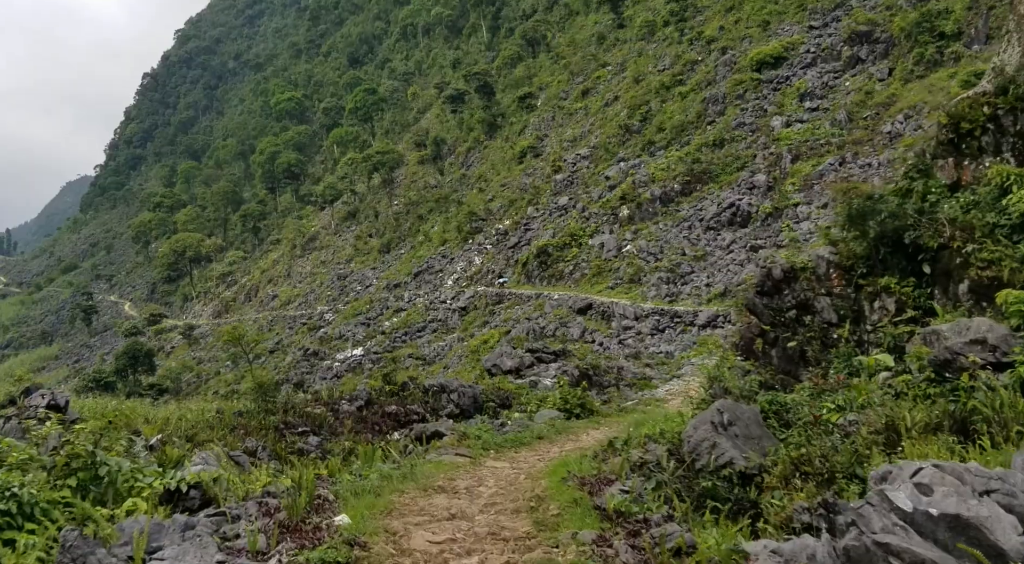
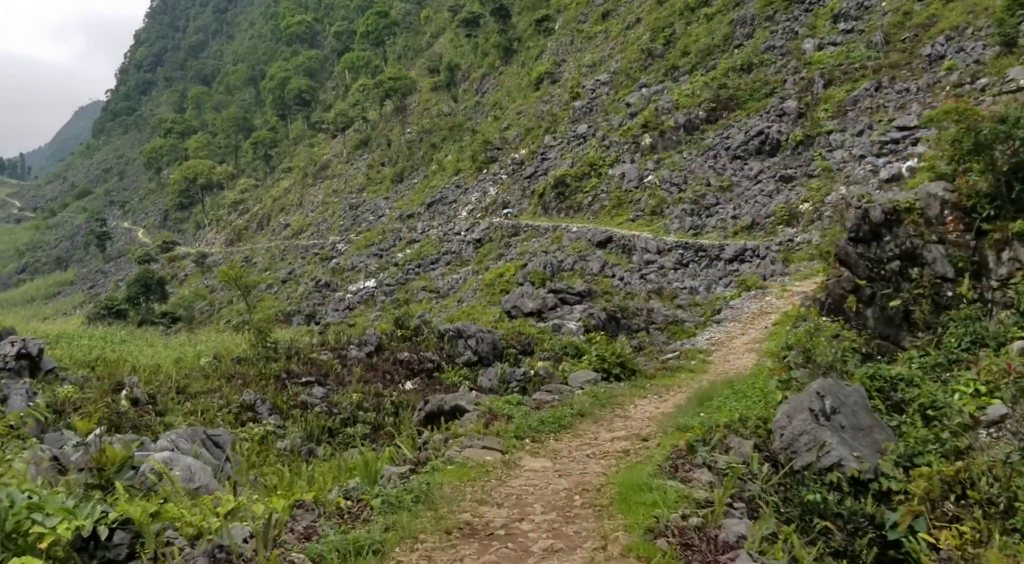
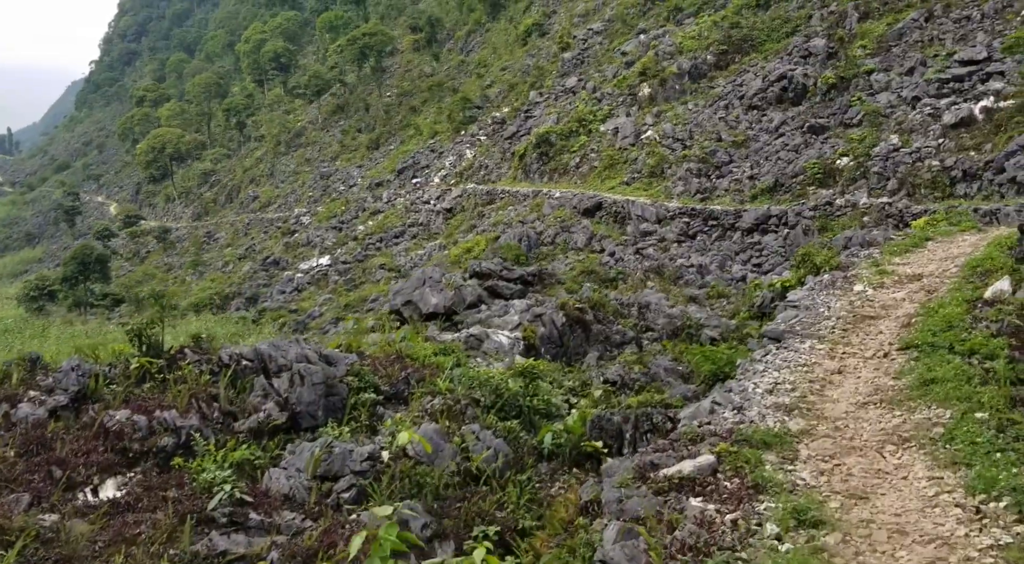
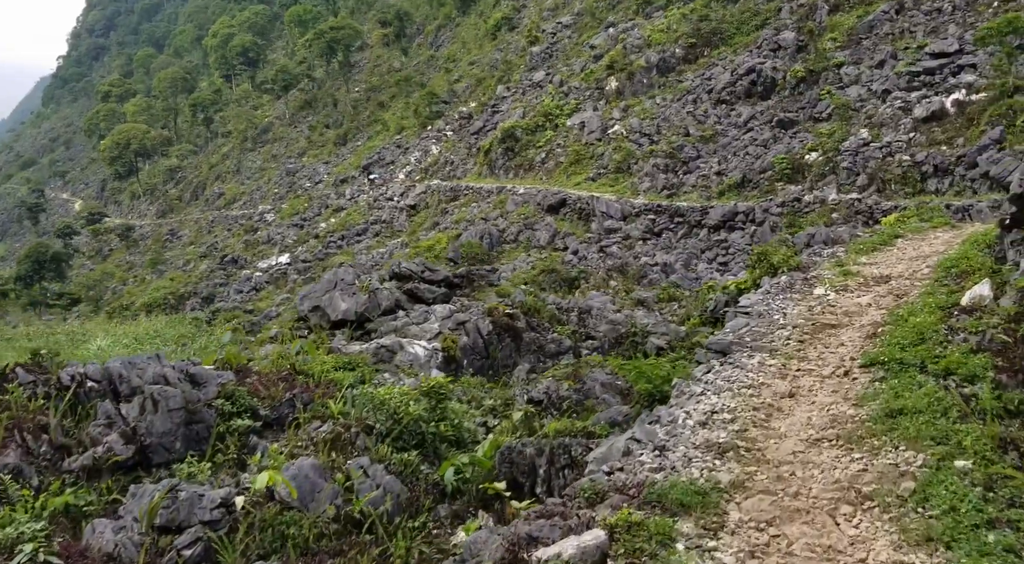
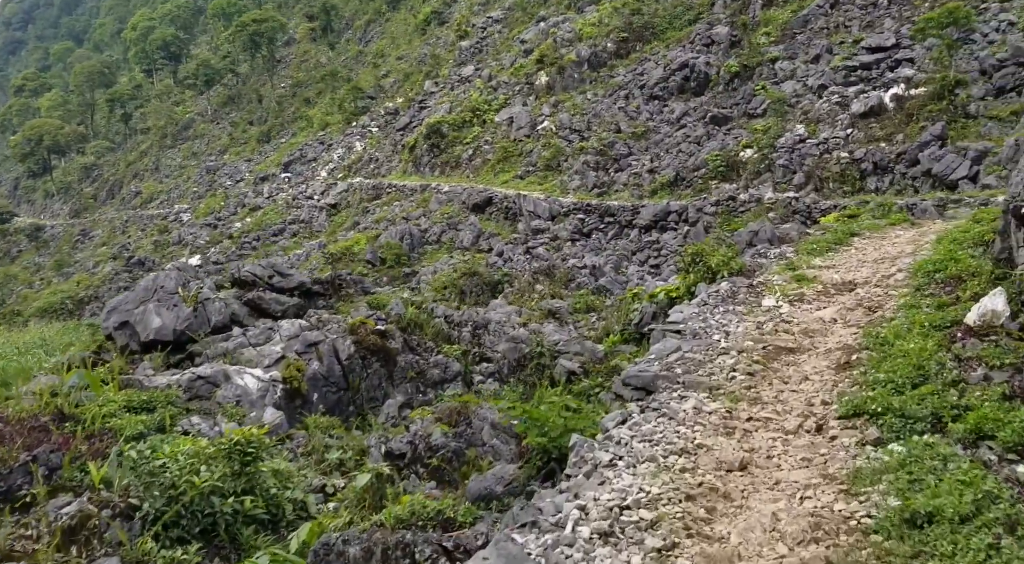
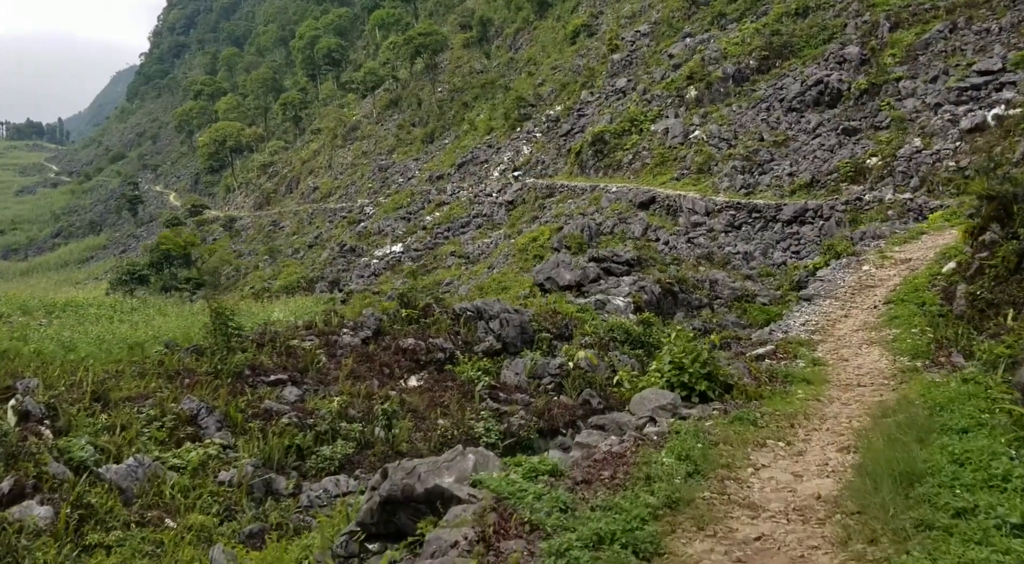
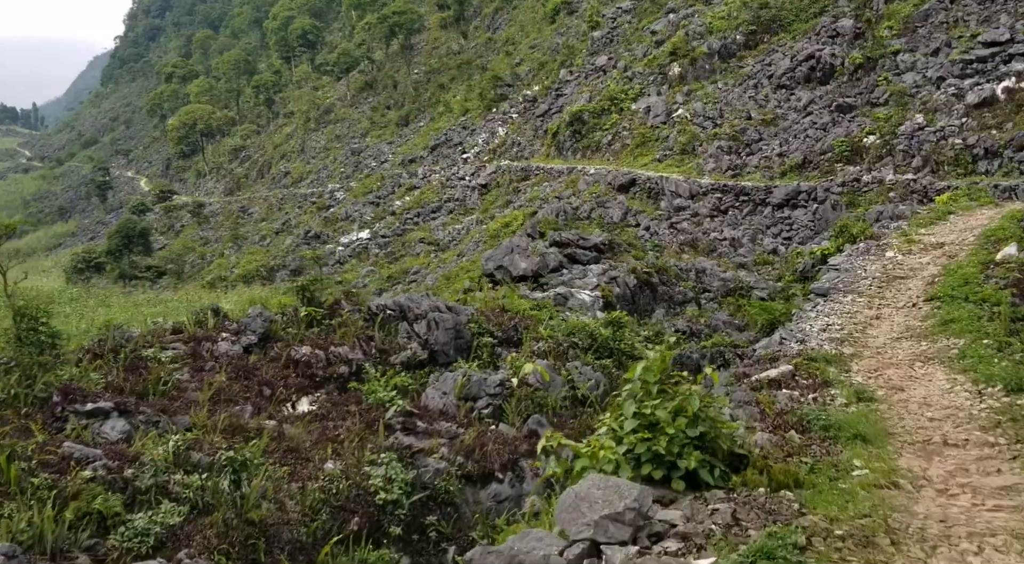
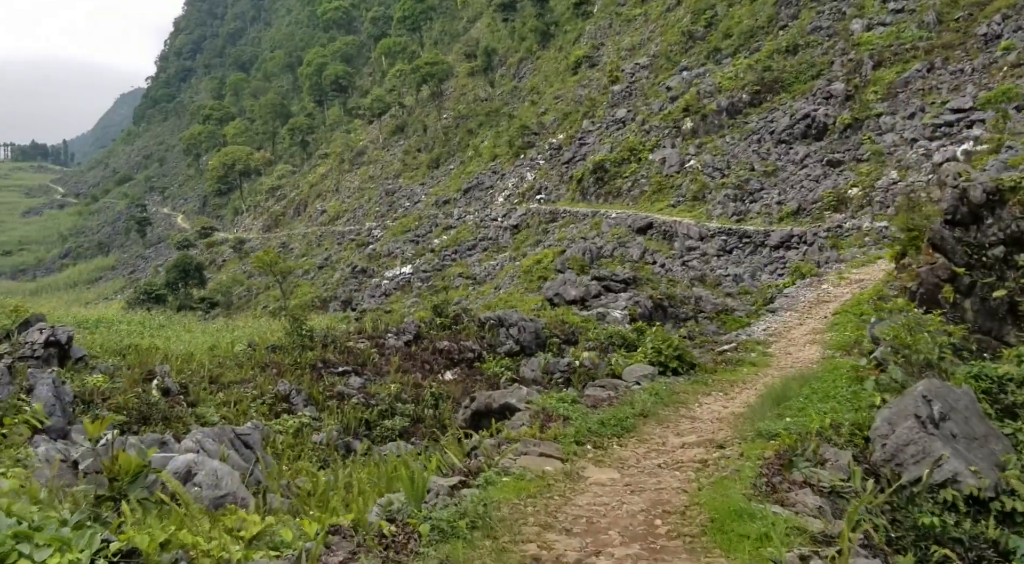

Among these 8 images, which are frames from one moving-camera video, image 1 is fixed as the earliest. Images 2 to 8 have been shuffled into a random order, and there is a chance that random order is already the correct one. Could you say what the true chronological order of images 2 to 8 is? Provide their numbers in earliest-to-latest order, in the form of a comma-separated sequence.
2, 8, 6, 7, 3, 4, 5
